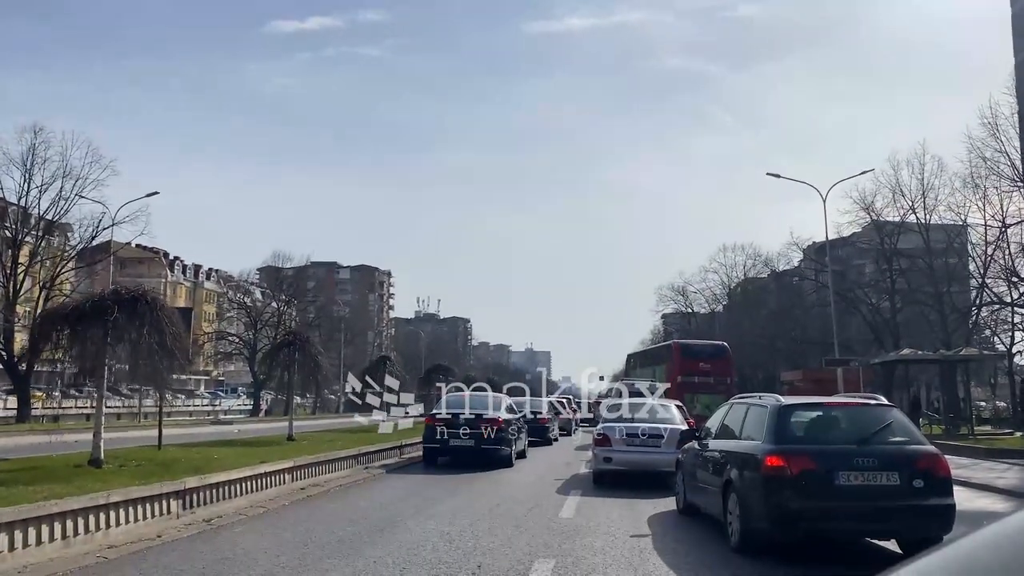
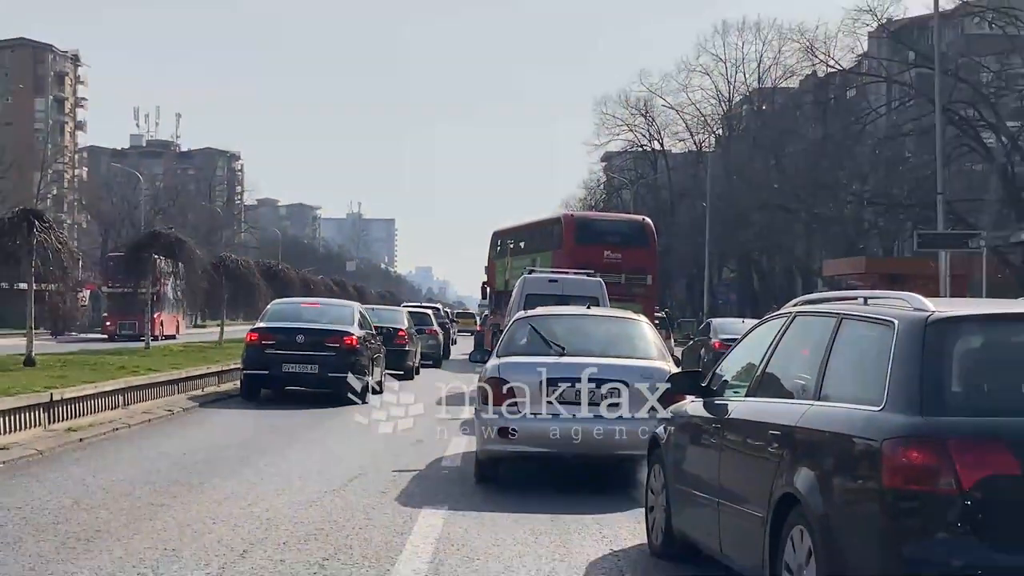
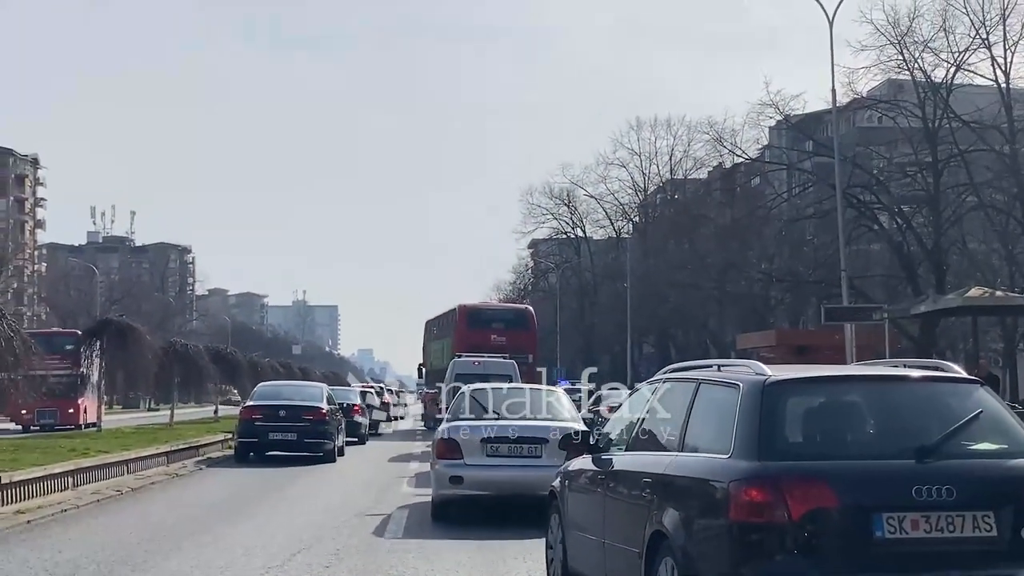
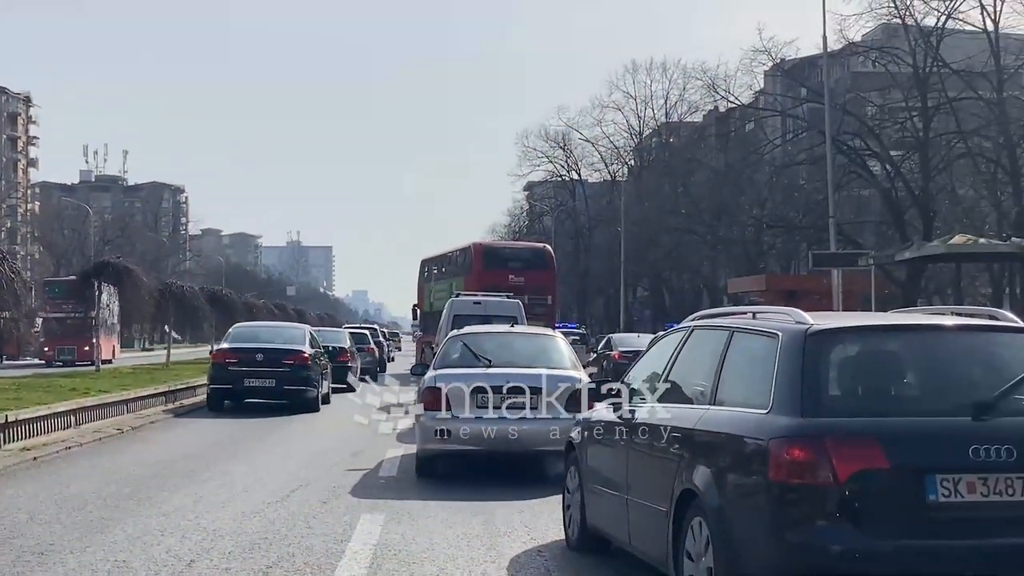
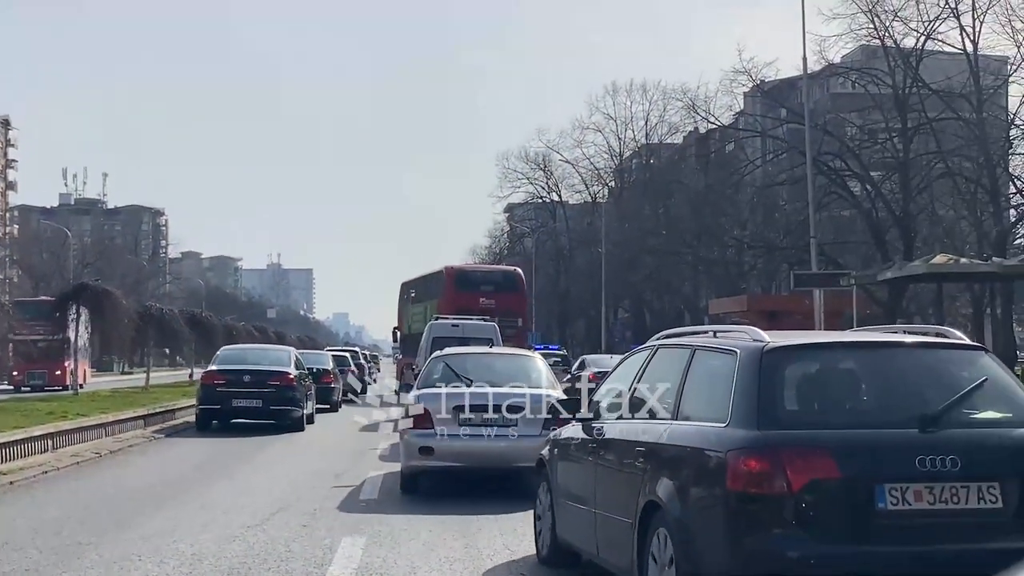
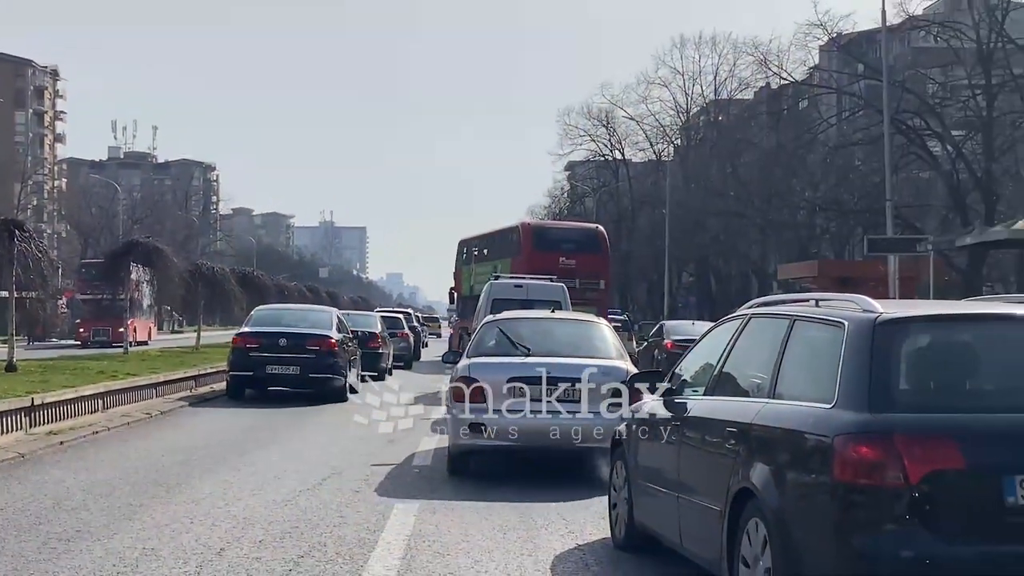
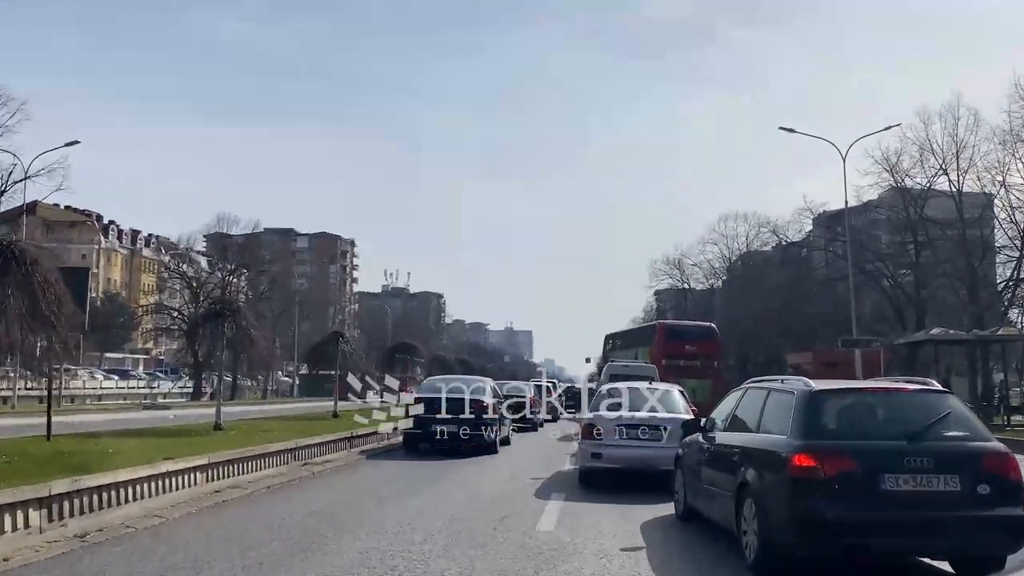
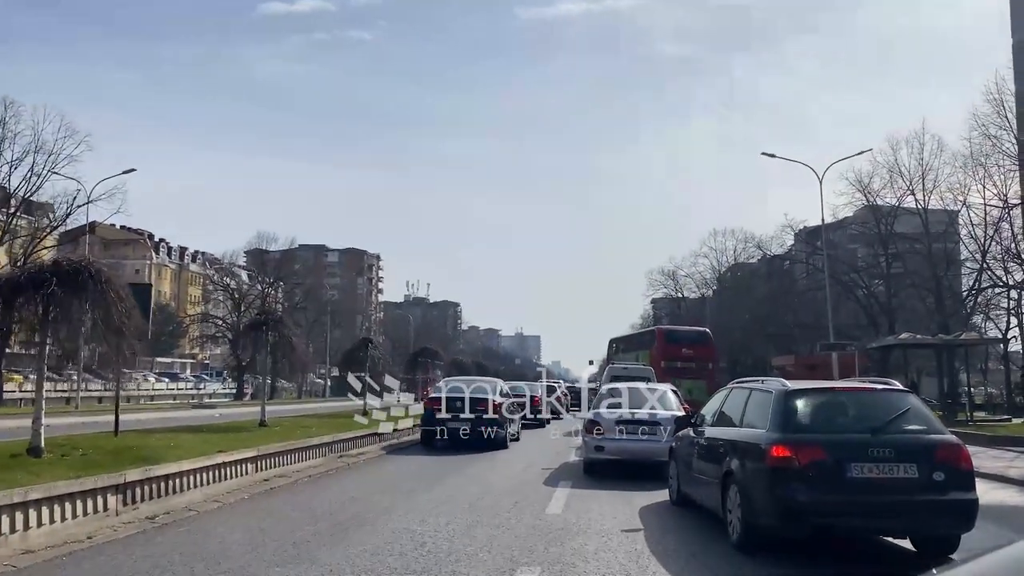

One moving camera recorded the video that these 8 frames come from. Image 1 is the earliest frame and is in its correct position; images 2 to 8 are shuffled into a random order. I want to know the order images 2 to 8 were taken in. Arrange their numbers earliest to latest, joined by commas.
8, 7, 2, 6, 4, 5, 3
